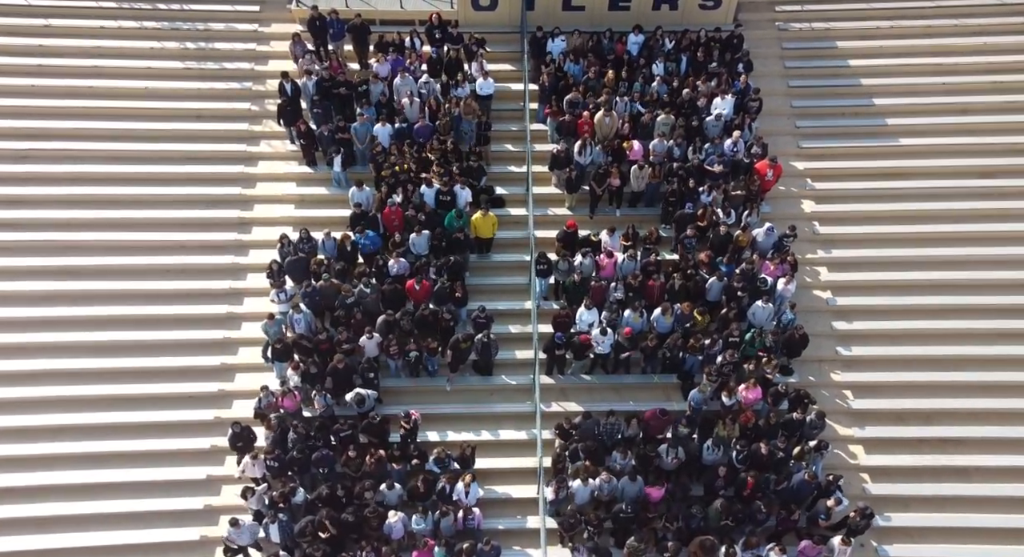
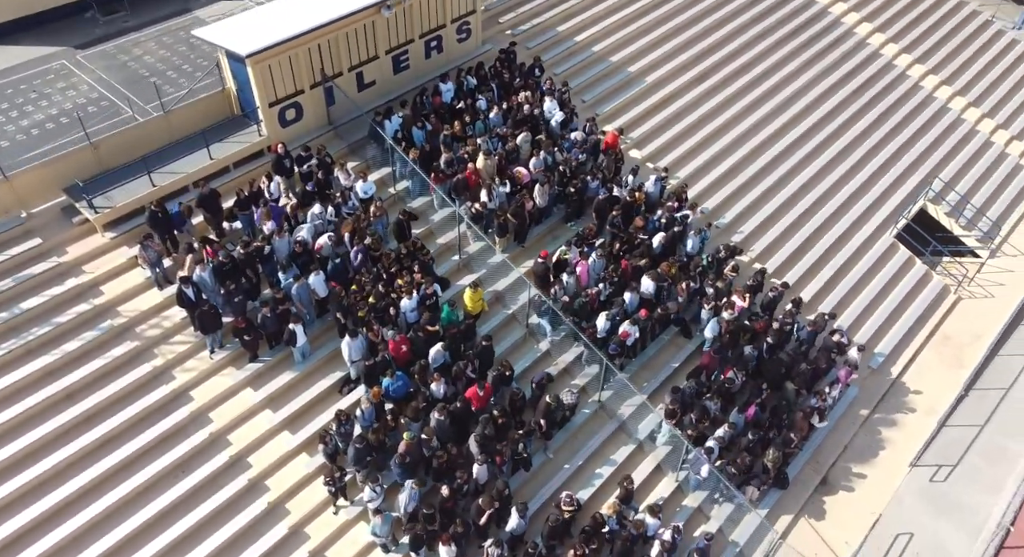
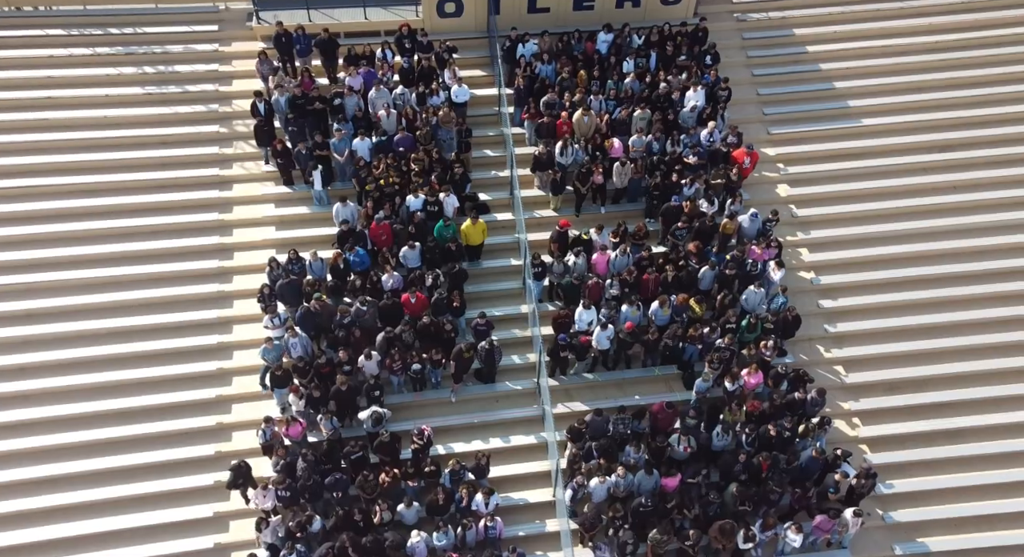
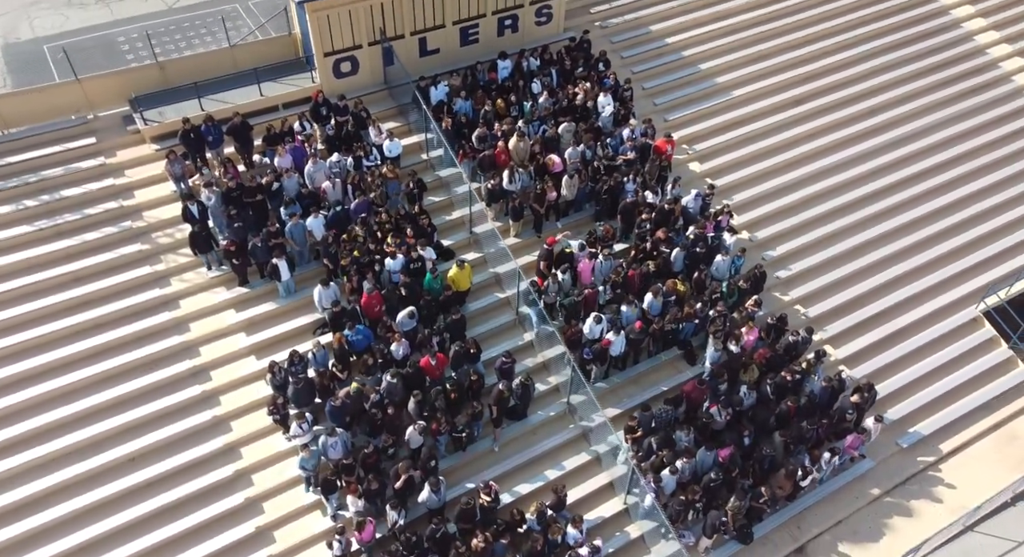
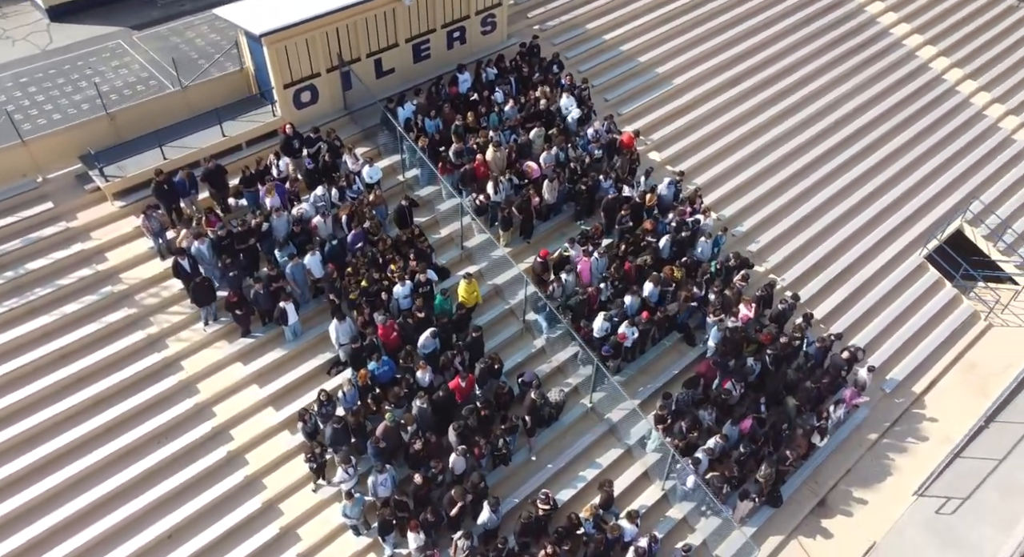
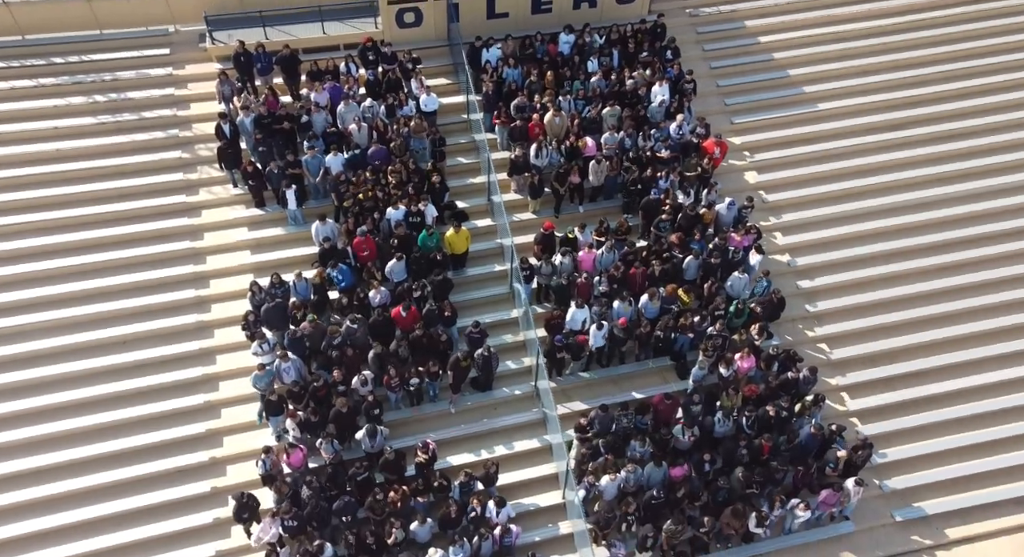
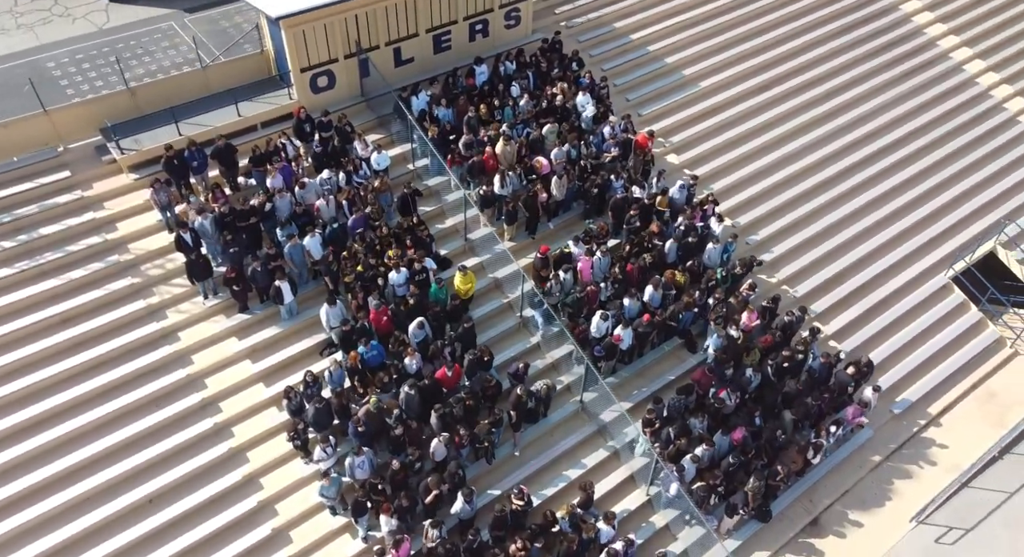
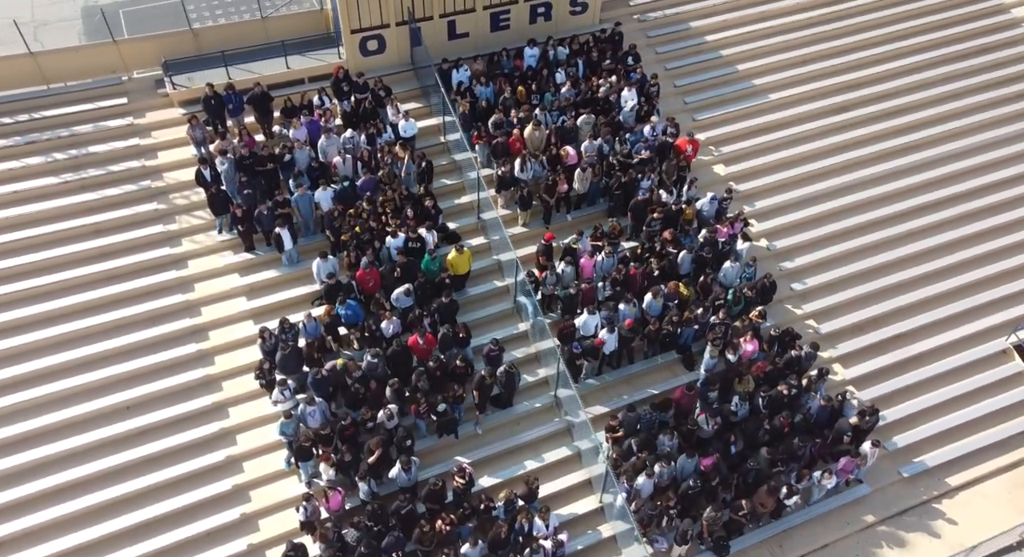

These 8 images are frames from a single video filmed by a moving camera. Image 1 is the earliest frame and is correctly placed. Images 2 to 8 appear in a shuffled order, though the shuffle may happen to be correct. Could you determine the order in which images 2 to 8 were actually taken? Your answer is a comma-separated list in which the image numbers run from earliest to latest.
3, 6, 8, 4, 7, 5, 2
